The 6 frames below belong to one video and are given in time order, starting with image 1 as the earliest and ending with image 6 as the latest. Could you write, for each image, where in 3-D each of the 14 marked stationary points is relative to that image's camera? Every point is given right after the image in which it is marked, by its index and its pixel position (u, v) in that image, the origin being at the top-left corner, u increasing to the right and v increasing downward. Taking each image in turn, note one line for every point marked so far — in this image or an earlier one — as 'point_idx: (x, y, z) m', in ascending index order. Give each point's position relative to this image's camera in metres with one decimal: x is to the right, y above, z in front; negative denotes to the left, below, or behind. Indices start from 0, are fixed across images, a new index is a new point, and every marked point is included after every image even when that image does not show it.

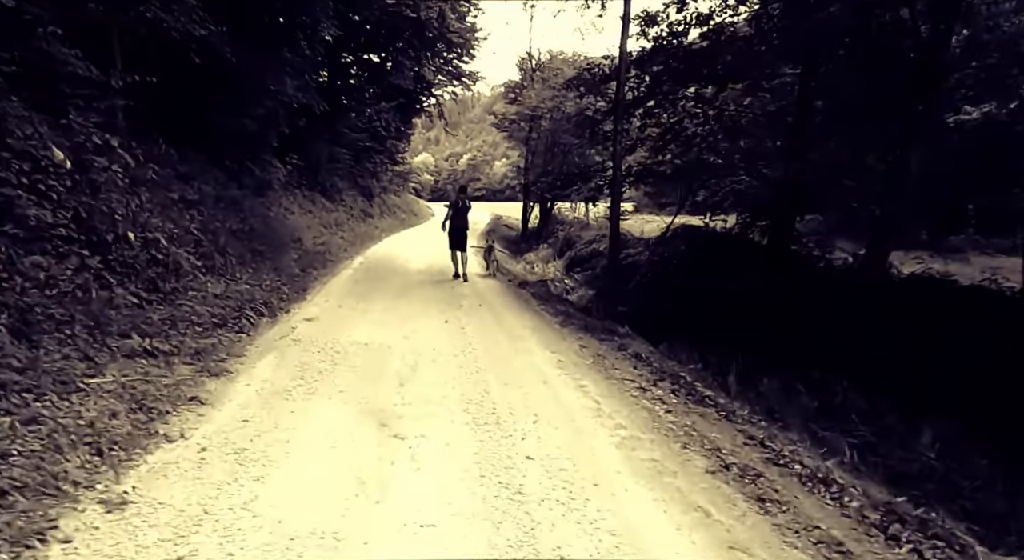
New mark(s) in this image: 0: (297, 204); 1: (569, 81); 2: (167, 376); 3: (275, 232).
0: (-7.4, +2.6, +20.0) m
1: (+1.3, +4.6, +13.5) m
2: (-2.9, -0.8, +4.9) m
3: (-5.7, +1.1, +13.9) m
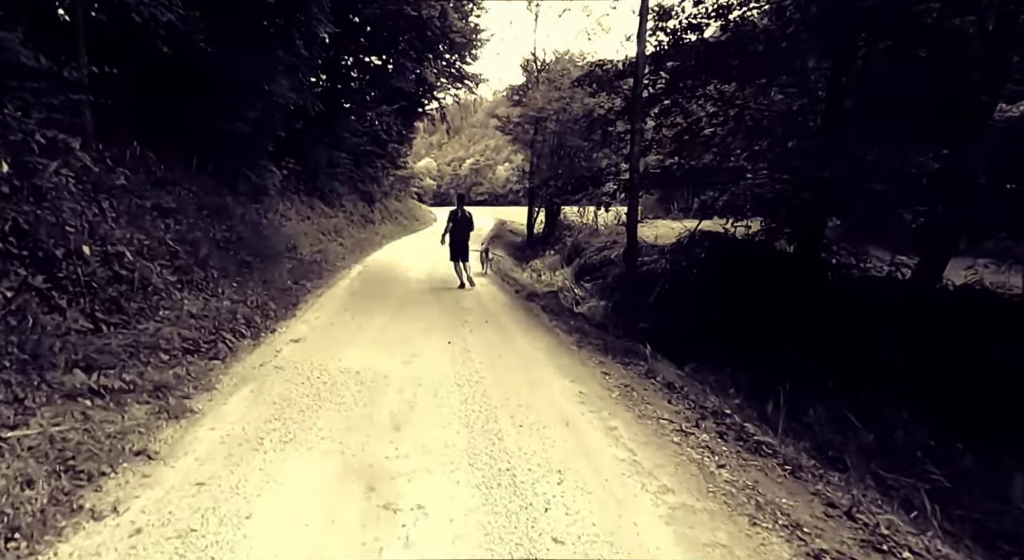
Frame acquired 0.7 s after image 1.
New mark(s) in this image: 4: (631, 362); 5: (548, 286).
0: (-7.2, +2.3, +19.2) m
1: (+1.5, +4.4, +12.7) m
2: (-2.8, -1.0, +4.1) m
3: (-5.5, +0.9, +13.1) m
4: (+1.3, -0.9, +6.6) m
5: (+0.9, -0.2, +15.4) m
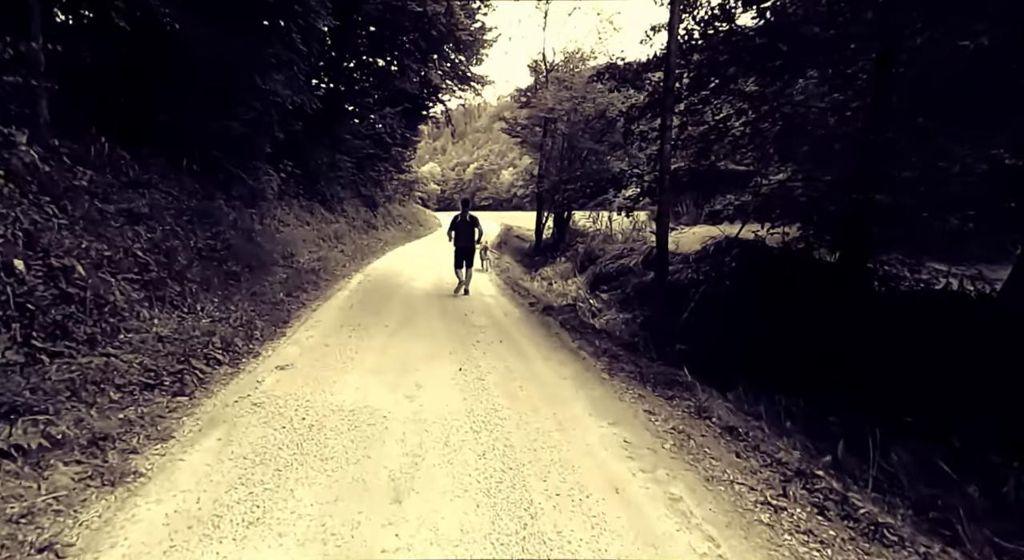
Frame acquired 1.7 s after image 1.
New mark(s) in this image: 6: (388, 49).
0: (-6.9, +2.0, +18.3) m
1: (+1.7, +4.2, +11.7) m
2: (-2.6, -1.2, +3.1) m
3: (-5.2, +0.6, +12.1) m
4: (+1.6, -1.1, +5.6) m
5: (+1.2, -0.4, +14.3) m
6: (-3.9, +7.3, +18.7) m
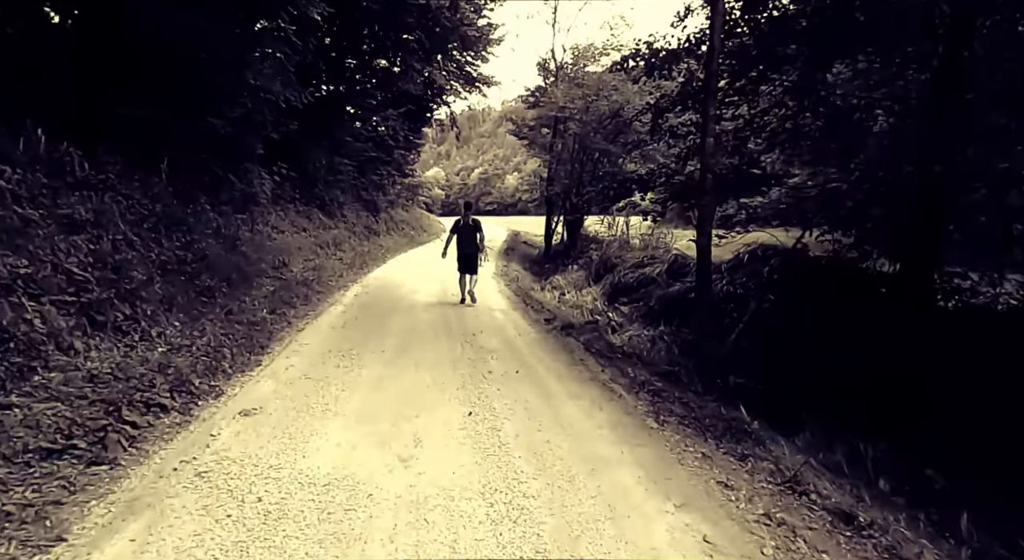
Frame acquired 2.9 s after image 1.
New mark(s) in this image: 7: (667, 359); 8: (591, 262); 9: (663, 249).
0: (-6.6, +1.7, +17.1) m
1: (+2.0, +3.9, +10.5) m
2: (-2.4, -1.3, +1.9) m
3: (-5.0, +0.4, +10.9) m
4: (+1.8, -1.3, +4.3) m
5: (+1.5, -0.7, +13.1) m
6: (-3.6, +7.0, +17.5) m
7: (+2.0, -1.0, +7.6) m
8: (+2.4, +0.6, +18.1) m
9: (+3.8, +0.8, +14.8) m
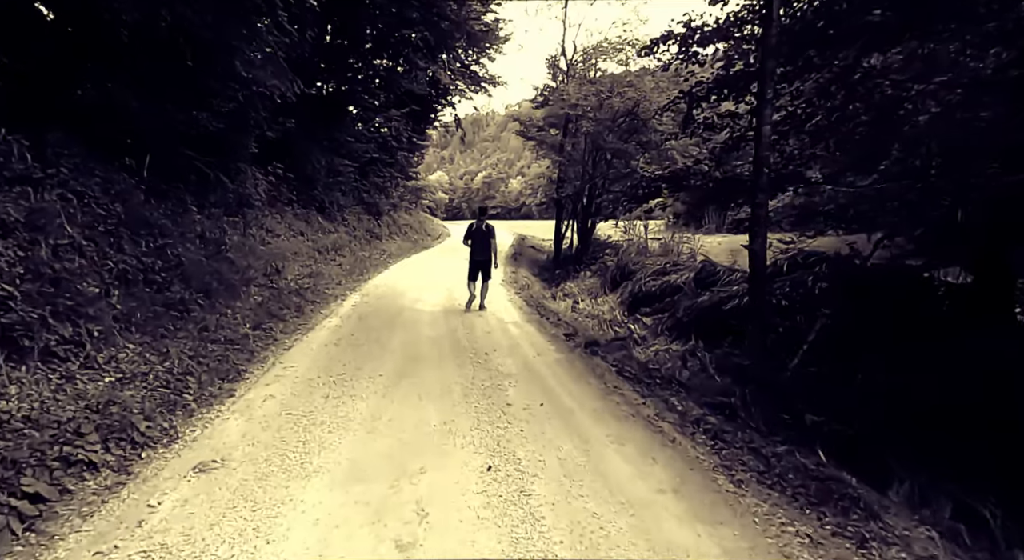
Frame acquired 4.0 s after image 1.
0: (-6.3, +1.5, +16.1) m
1: (+2.2, +3.8, +9.4) m
2: (-2.3, -1.4, +0.8) m
3: (-4.7, +0.2, +9.9) m
4: (+2.0, -1.4, +3.2) m
5: (+1.7, -0.8, +12.0) m
6: (-3.3, +6.8, +16.5) m
7: (+2.3, -1.2, +6.5) m
8: (+2.7, +0.4, +17.0) m
9: (+4.1, +0.6, +13.7) m
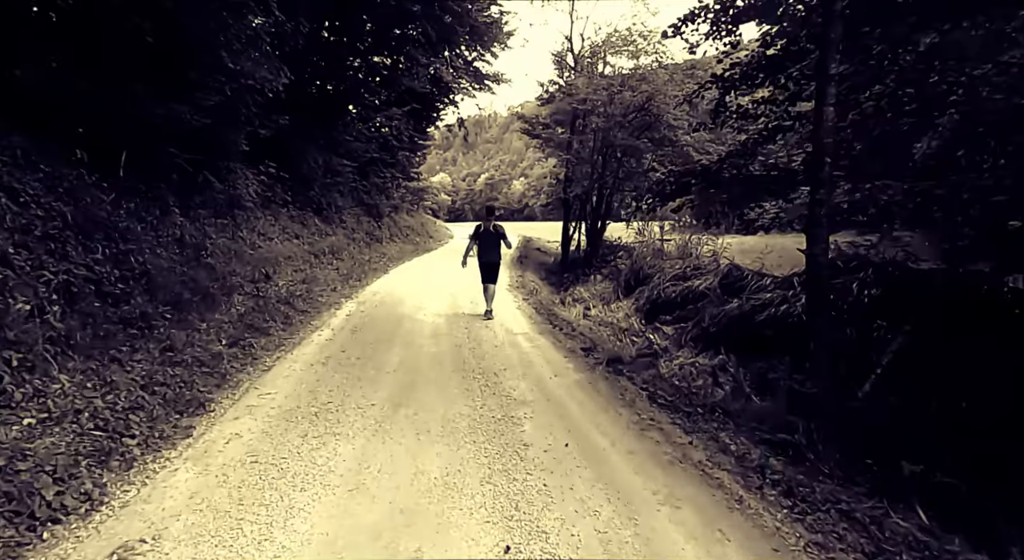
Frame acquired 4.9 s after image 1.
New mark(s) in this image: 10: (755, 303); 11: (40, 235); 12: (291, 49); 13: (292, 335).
0: (-6.1, +1.4, +15.1) m
1: (+2.4, +3.7, +8.4) m
2: (-2.1, -1.5, -0.2) m
3: (-4.6, +0.1, +8.9) m
4: (+2.1, -1.5, +2.2) m
5: (+1.9, -1.0, +11.0) m
6: (-3.2, +6.6, +15.5) m
7: (+2.4, -1.3, +5.5) m
8: (+2.9, +0.2, +16.0) m
9: (+4.3, +0.5, +12.7) m
10: (+3.9, -0.4, +9.3) m
11: (-4.2, +0.4, +5.2) m
12: (-4.7, +5.1, +12.5) m
13: (-3.1, -0.8, +8.0) m
